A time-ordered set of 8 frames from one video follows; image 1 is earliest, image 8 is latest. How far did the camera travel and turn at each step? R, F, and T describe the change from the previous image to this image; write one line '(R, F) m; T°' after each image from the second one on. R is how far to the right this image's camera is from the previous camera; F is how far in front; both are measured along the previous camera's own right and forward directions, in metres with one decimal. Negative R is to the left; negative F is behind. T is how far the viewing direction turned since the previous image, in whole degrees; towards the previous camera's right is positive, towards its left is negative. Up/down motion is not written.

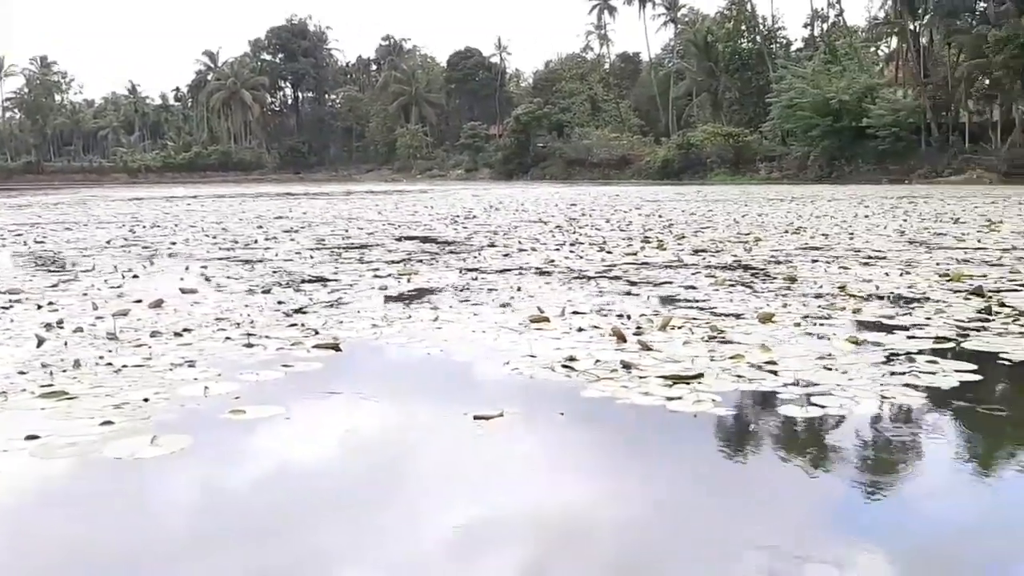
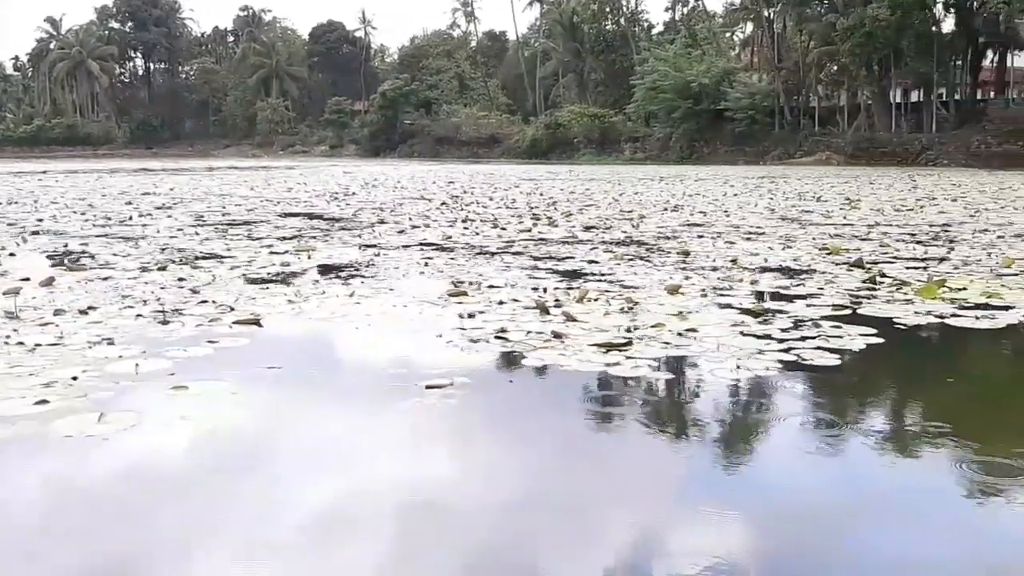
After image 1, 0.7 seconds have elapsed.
(-0.2, 0.0) m; +8°
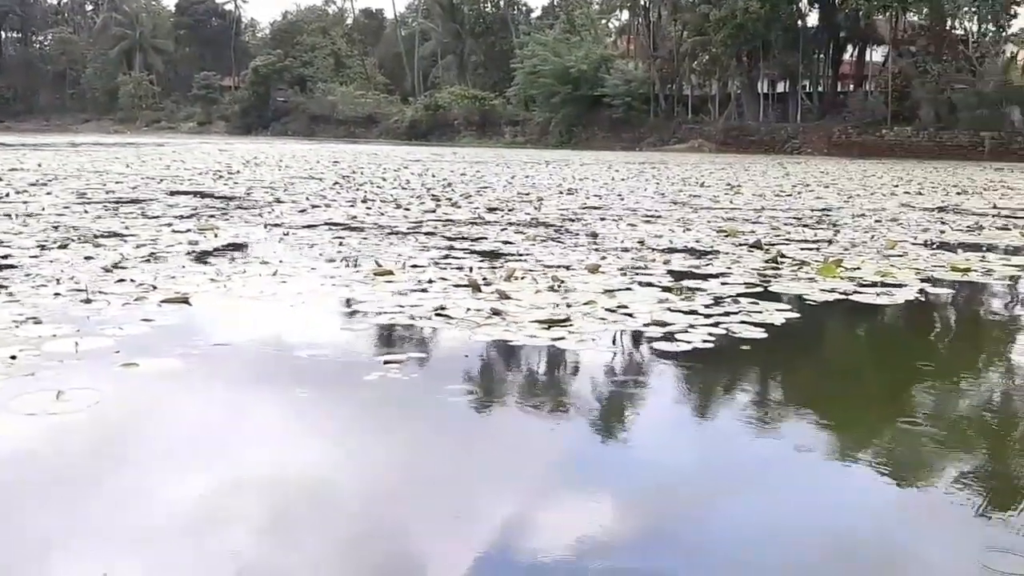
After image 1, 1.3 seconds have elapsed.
(-0.2, 0.0) m; +7°
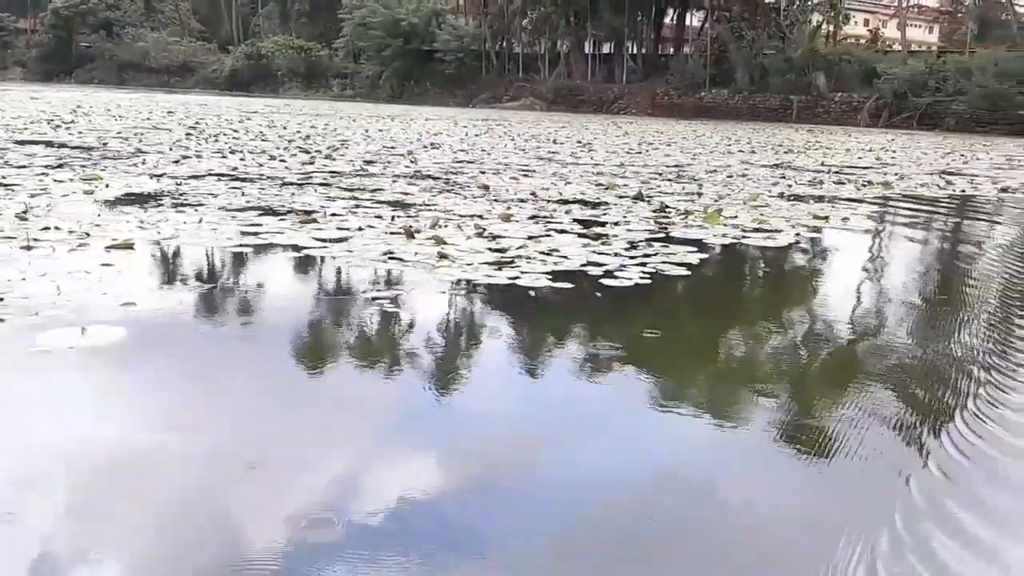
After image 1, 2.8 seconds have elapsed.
(-0.4, -0.2) m; +10°
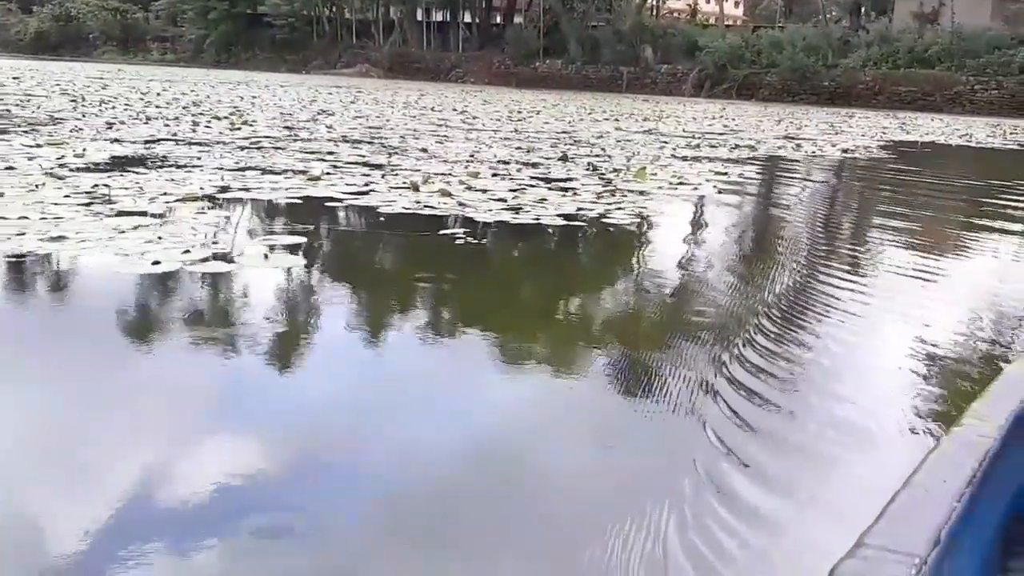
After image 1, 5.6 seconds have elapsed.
(-0.6, -0.6) m; +10°
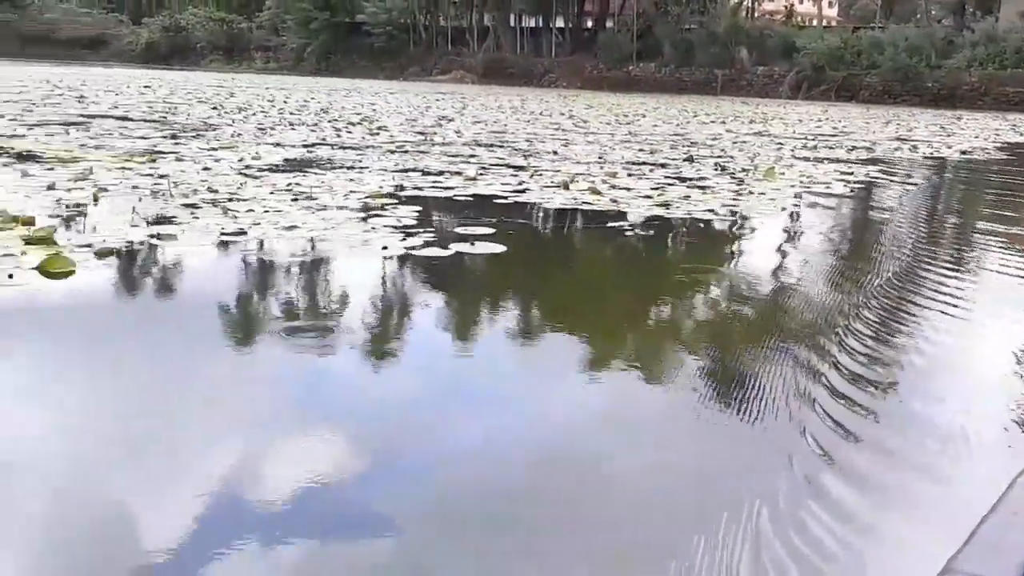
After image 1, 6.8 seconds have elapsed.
(-0.2, -0.4) m; -5°
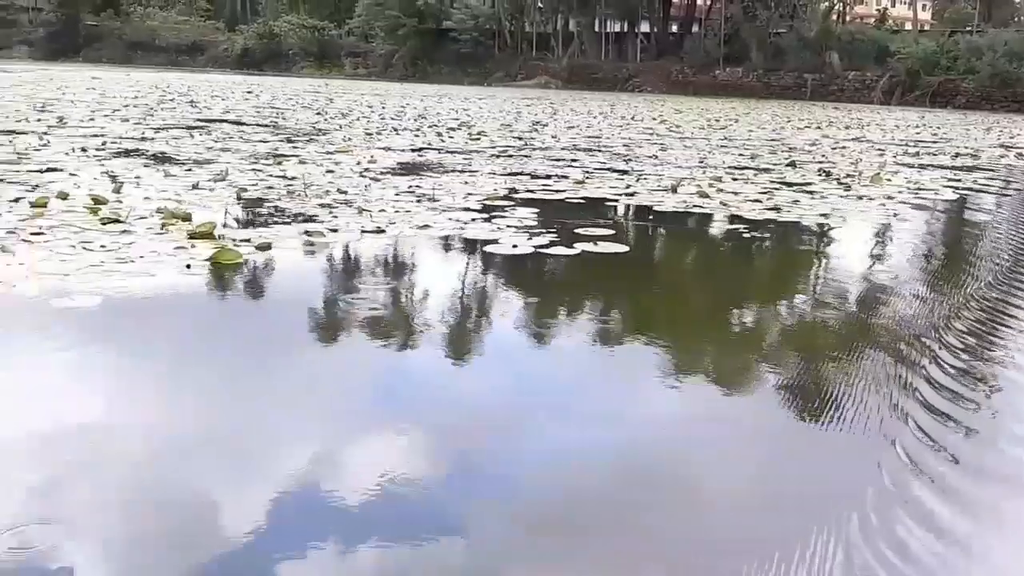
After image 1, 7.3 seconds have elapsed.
(-0.1, -0.2) m; -5°
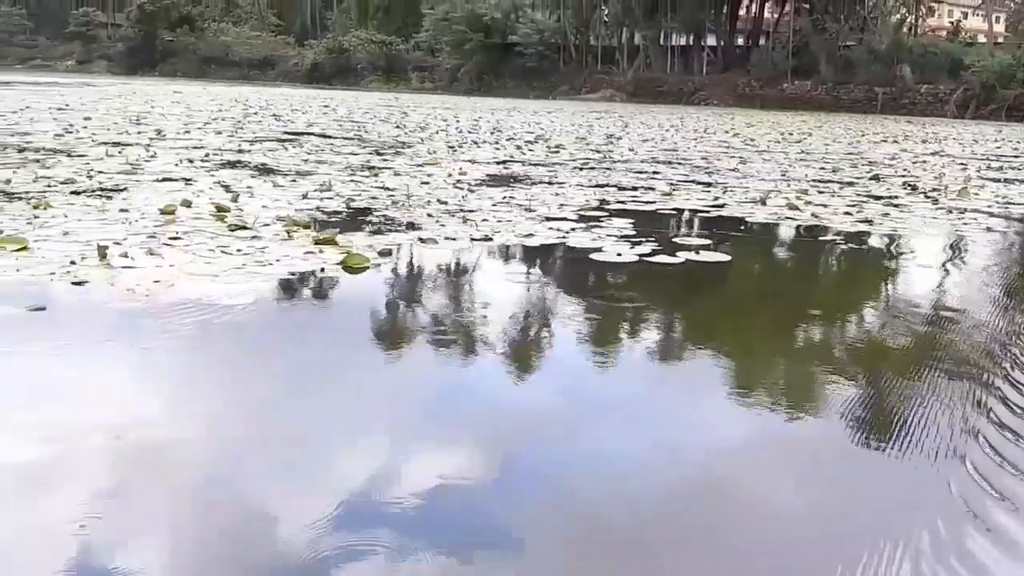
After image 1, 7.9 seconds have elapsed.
(-0.1, -0.1) m; -4°
